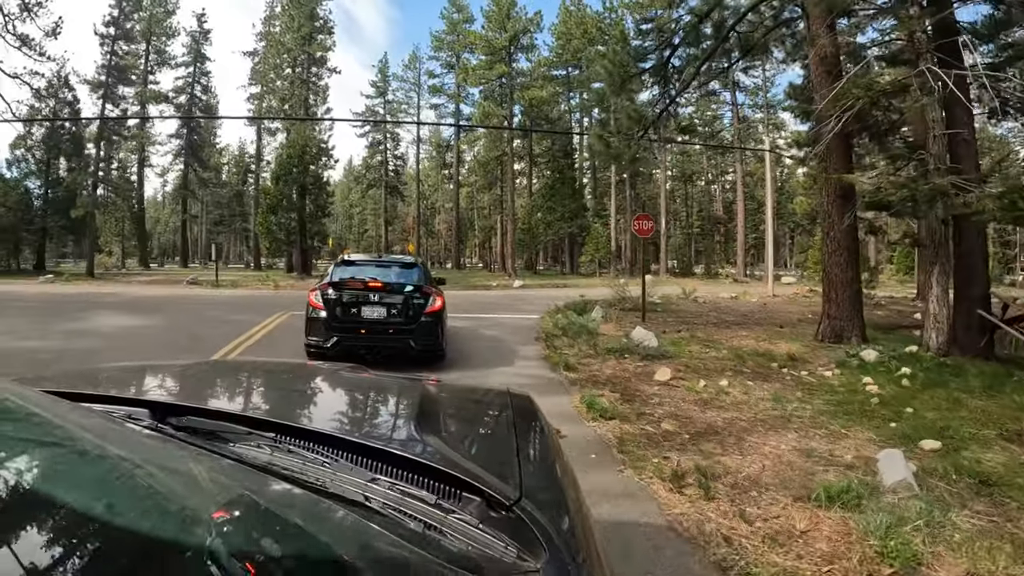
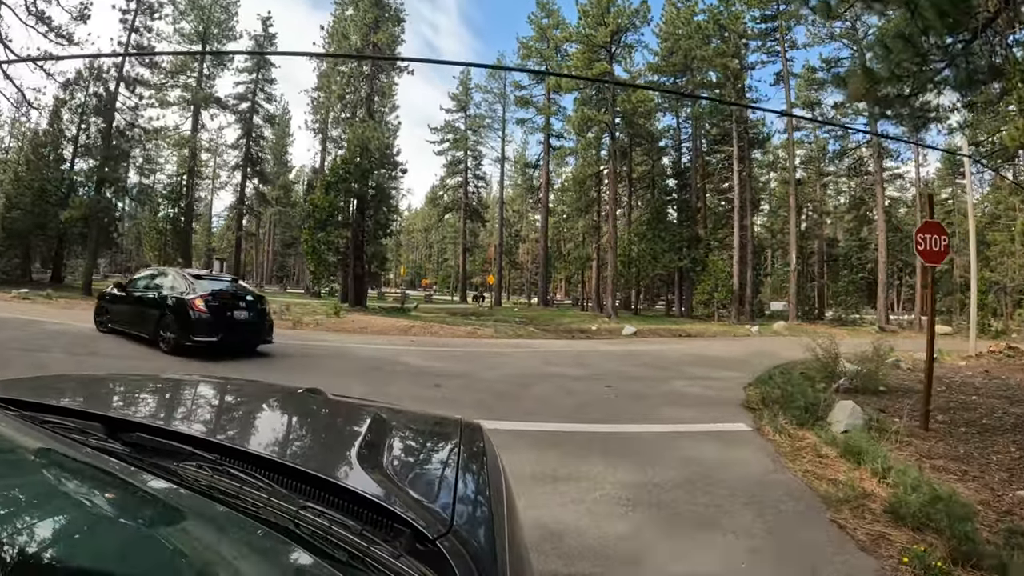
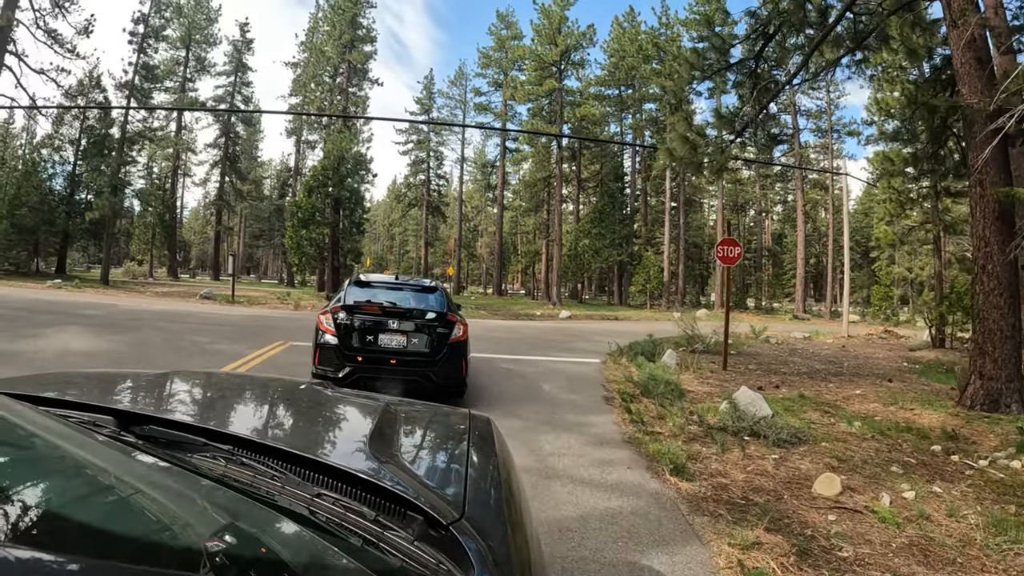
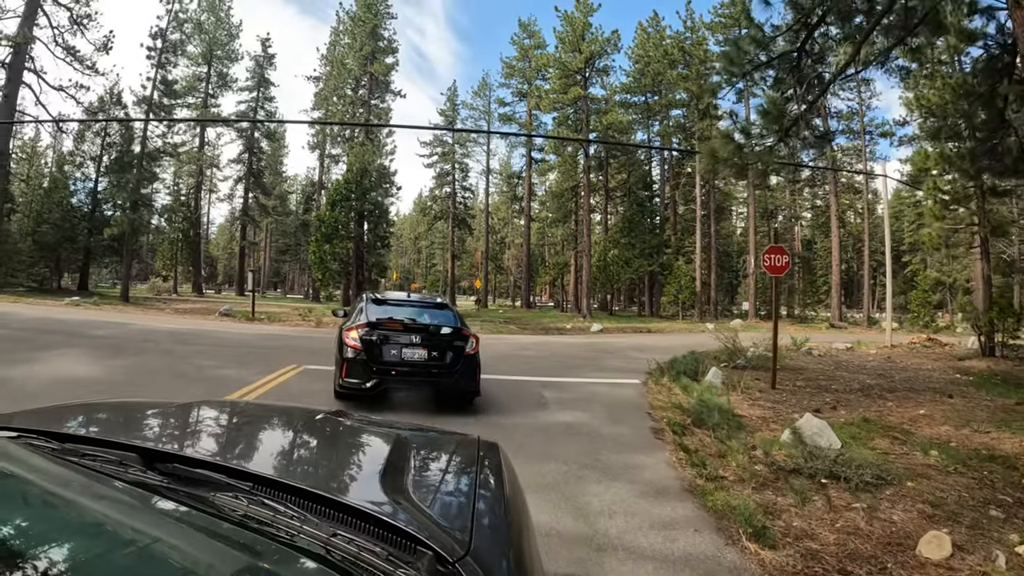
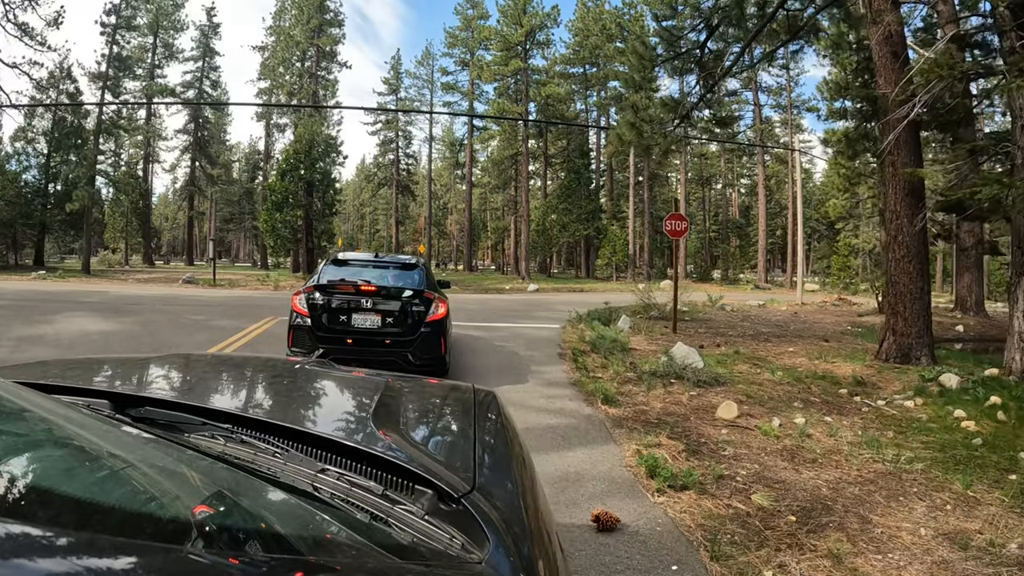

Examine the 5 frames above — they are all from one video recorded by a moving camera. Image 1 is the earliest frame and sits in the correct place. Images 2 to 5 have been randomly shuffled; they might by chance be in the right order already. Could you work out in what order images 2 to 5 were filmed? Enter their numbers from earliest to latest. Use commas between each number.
5, 3, 4, 2
